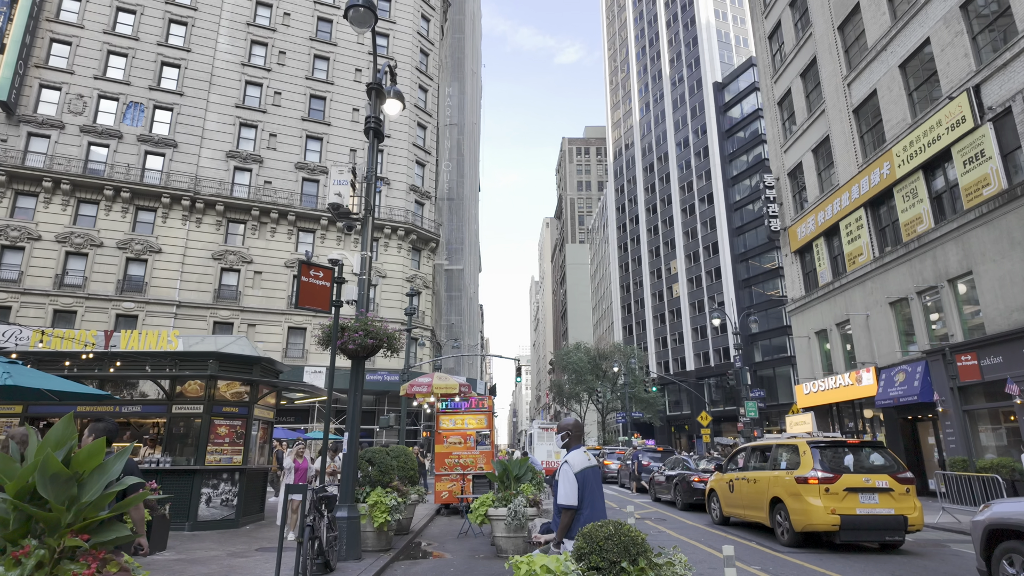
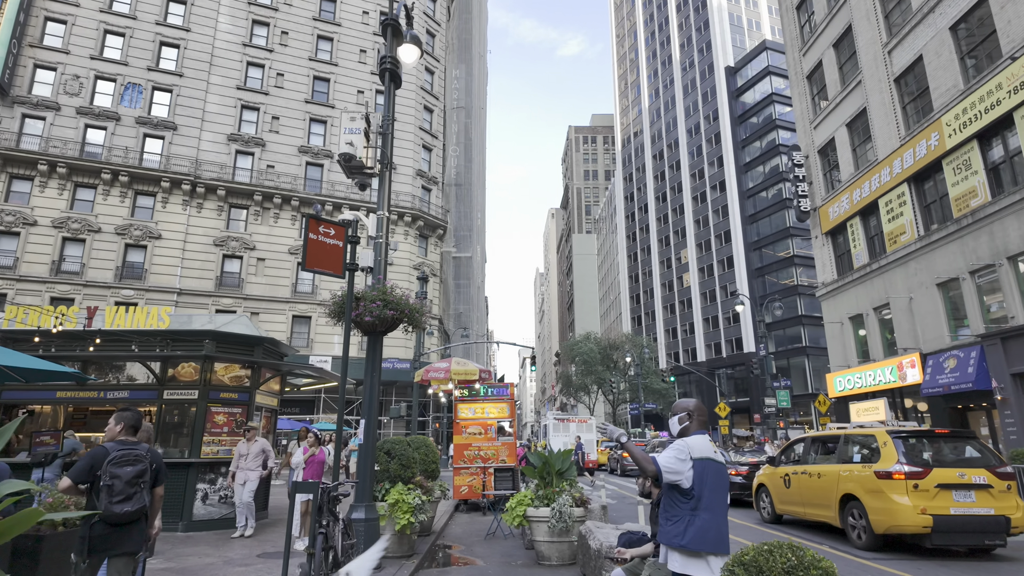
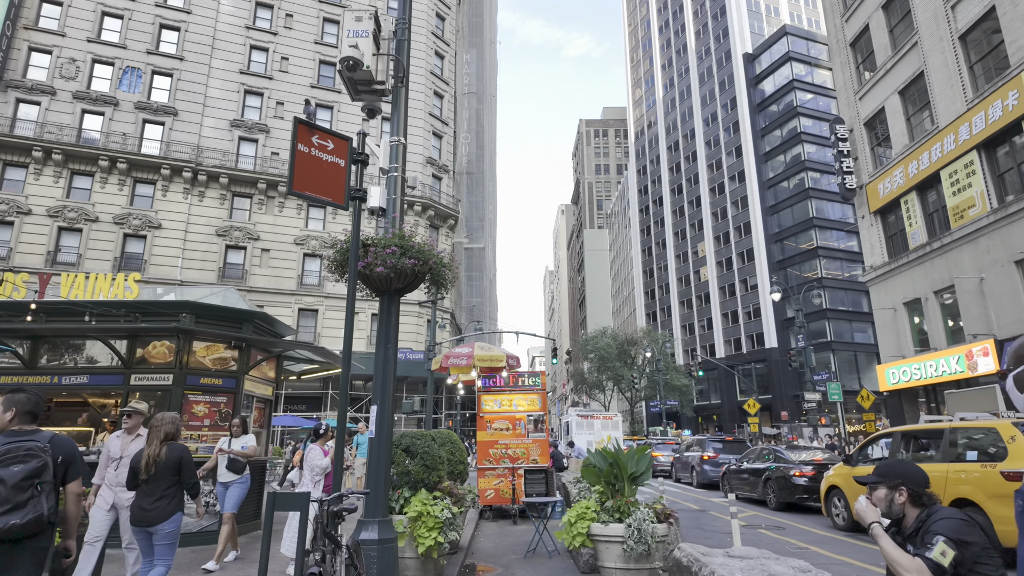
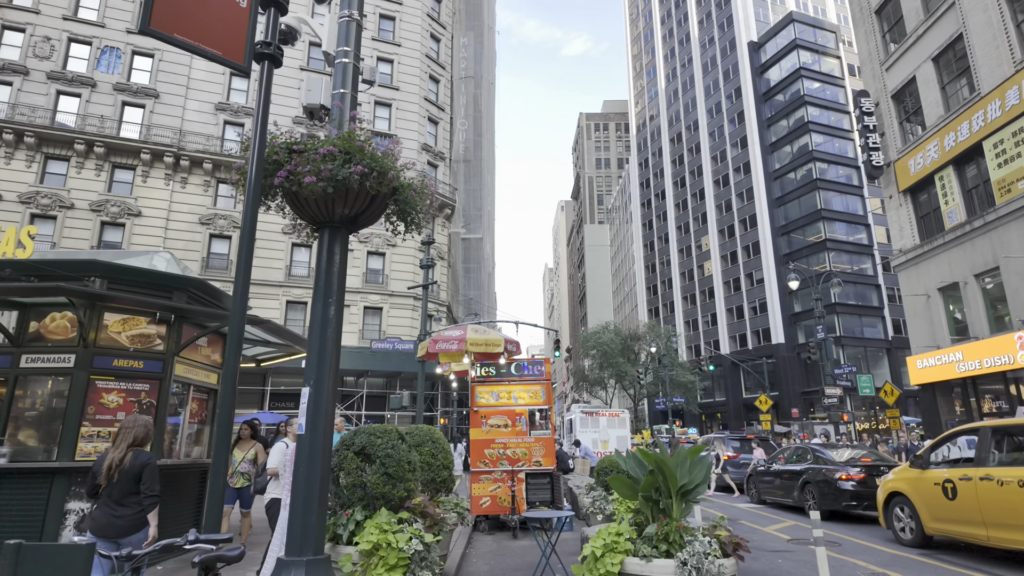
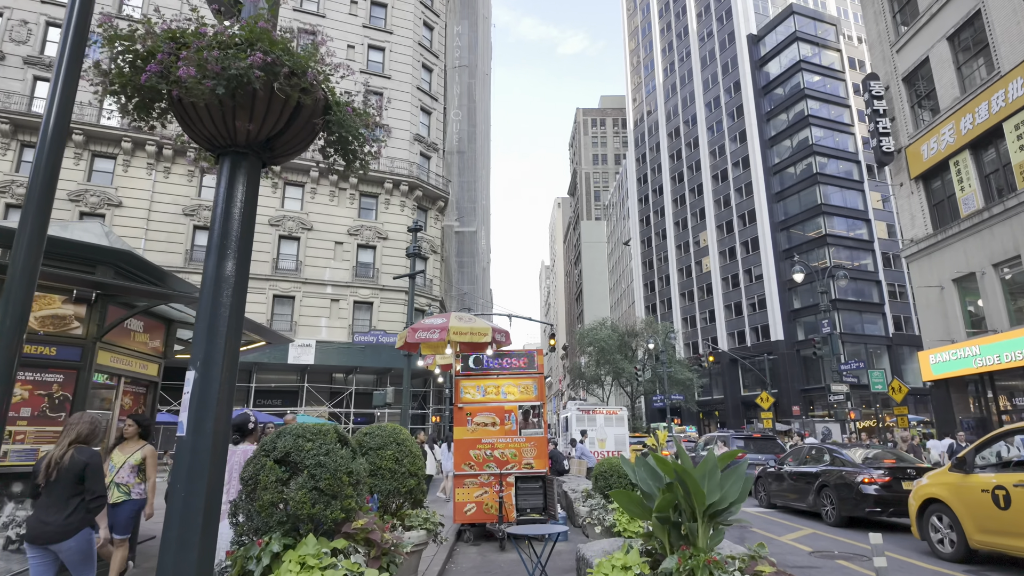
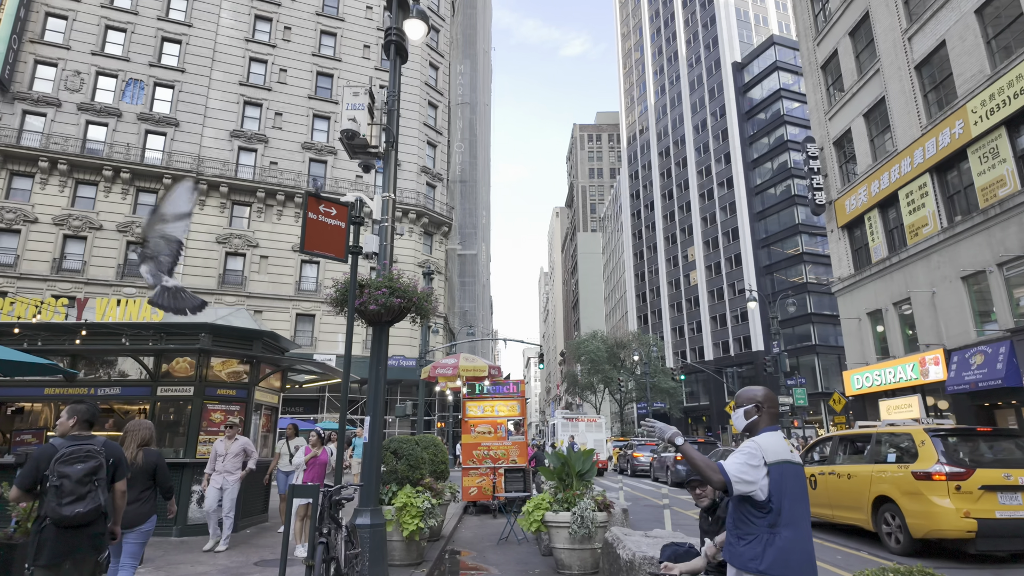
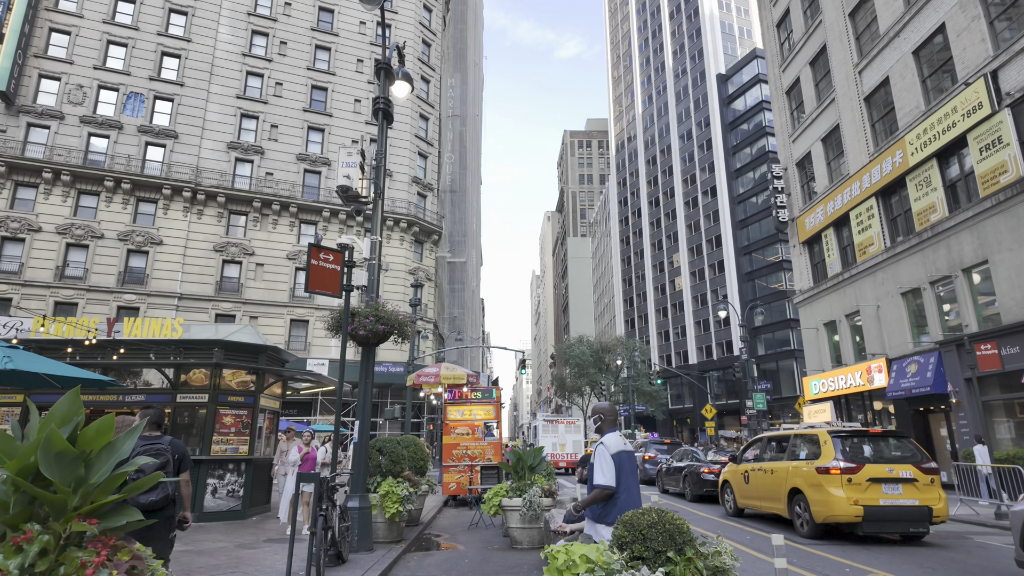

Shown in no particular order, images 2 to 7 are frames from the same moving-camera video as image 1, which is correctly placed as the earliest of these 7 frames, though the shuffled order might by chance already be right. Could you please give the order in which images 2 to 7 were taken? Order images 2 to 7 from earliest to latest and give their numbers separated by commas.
7, 2, 6, 3, 4, 5
